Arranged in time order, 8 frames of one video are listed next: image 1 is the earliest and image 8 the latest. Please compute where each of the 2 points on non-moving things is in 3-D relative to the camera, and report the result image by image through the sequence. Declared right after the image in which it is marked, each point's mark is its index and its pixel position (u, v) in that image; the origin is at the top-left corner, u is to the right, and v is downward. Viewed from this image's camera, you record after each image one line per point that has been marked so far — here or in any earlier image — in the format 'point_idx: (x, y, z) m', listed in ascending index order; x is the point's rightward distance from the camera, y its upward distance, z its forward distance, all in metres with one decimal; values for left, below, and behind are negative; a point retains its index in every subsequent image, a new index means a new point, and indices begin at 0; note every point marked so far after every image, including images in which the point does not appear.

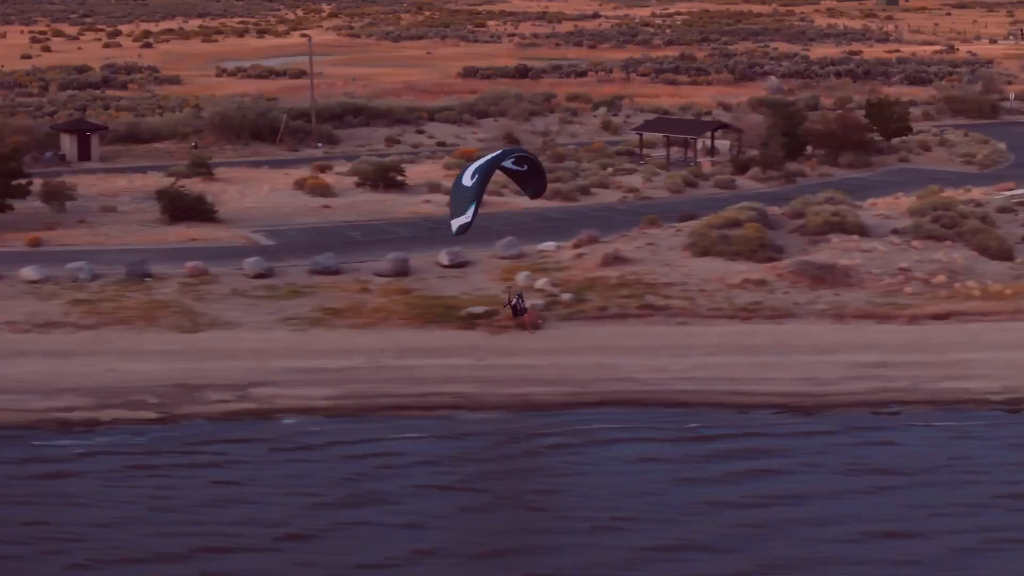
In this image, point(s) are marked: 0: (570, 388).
0: (+0.5, -0.8, +18.7) m
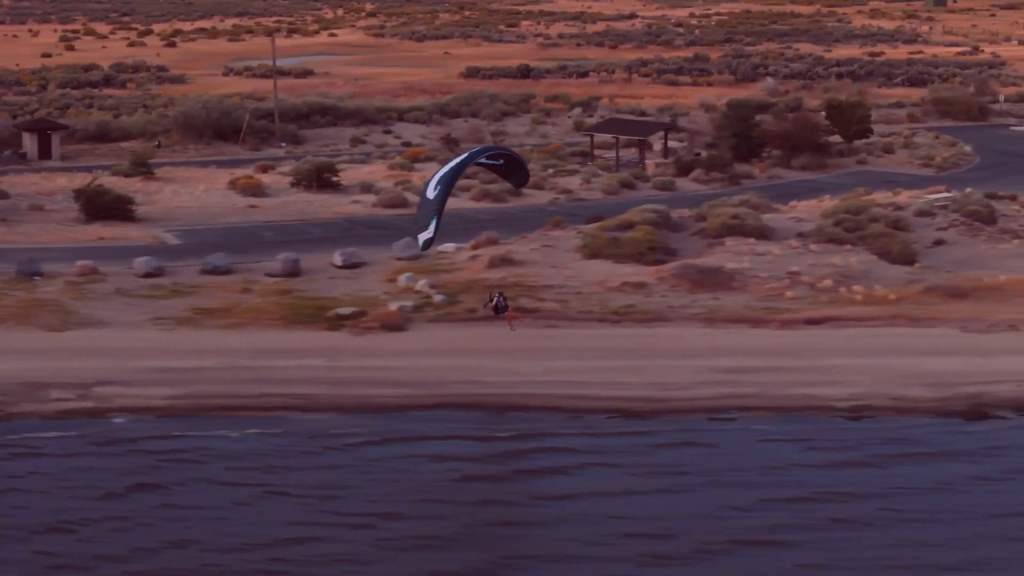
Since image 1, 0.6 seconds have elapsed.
0: (-0.8, -0.8, +18.7) m
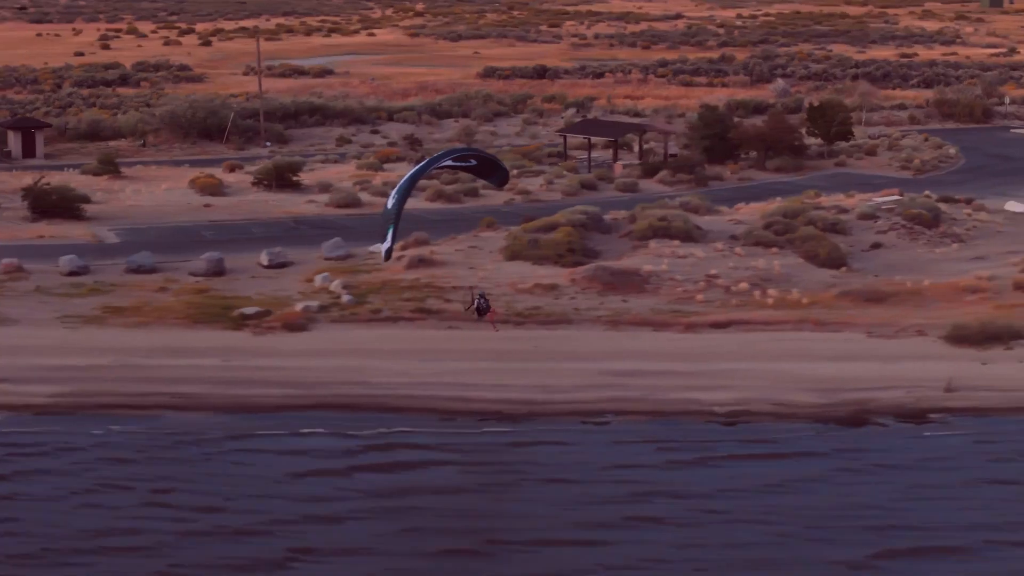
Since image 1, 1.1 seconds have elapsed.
0: (-1.7, -0.8, +18.7) m
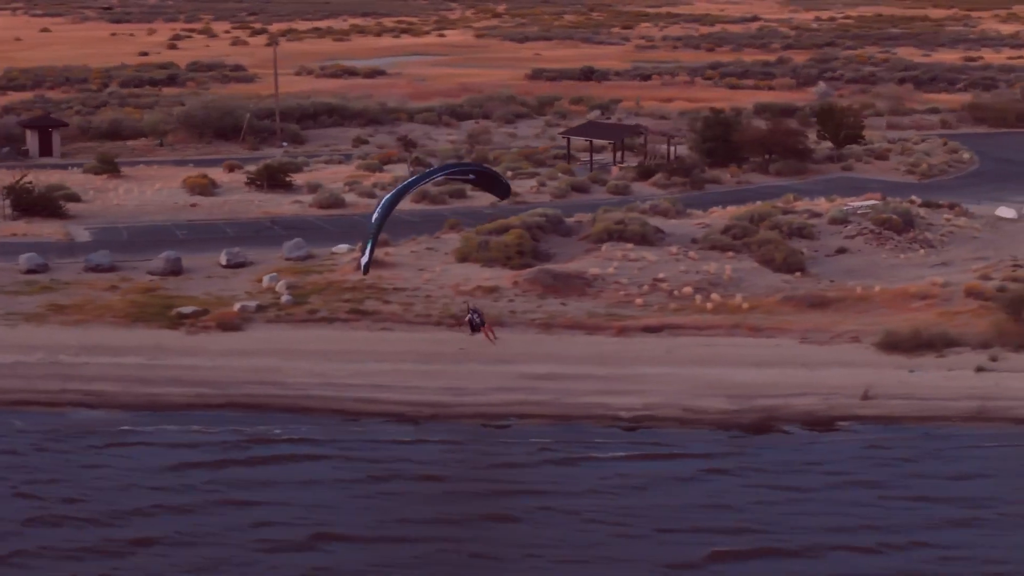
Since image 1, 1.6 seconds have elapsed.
0: (-2.4, -0.8, +18.8) m
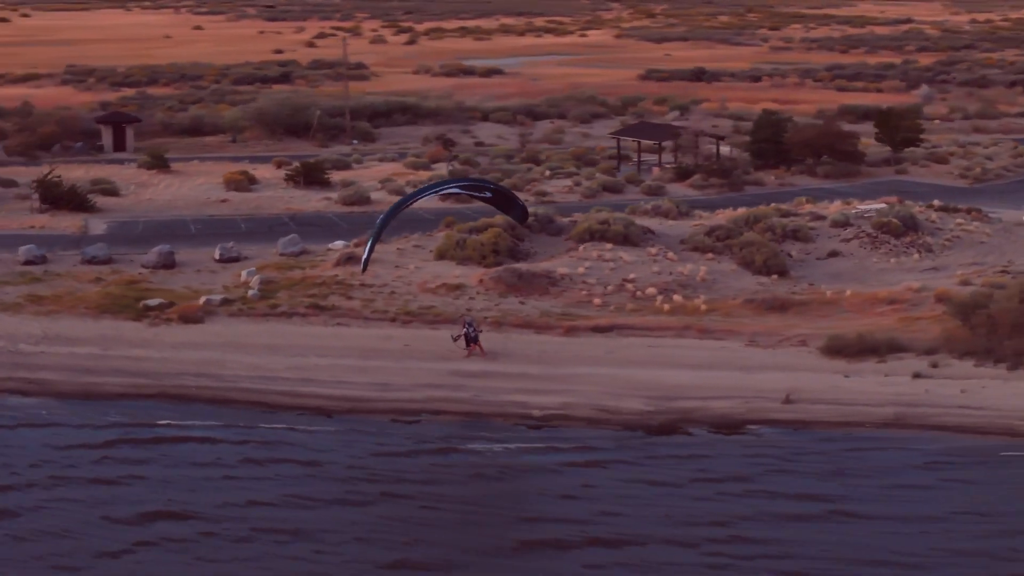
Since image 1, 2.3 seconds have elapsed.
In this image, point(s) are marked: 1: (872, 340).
0: (-3.0, -0.8, +19.2) m
1: (+3.0, -0.4, +19.9) m
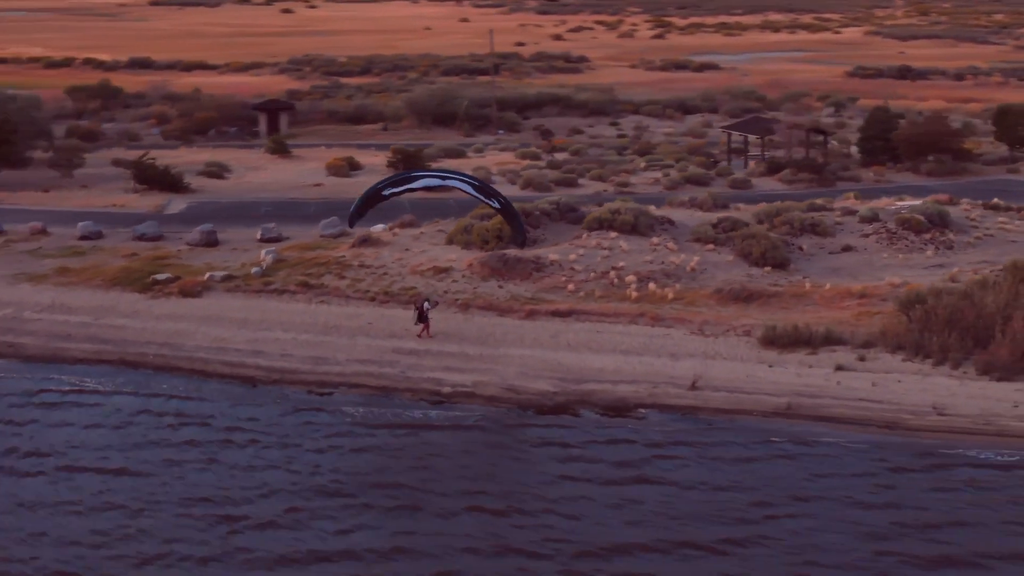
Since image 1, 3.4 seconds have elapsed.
0: (-3.5, -0.6, +20.5) m
1: (+2.6, -0.4, +20.2) m
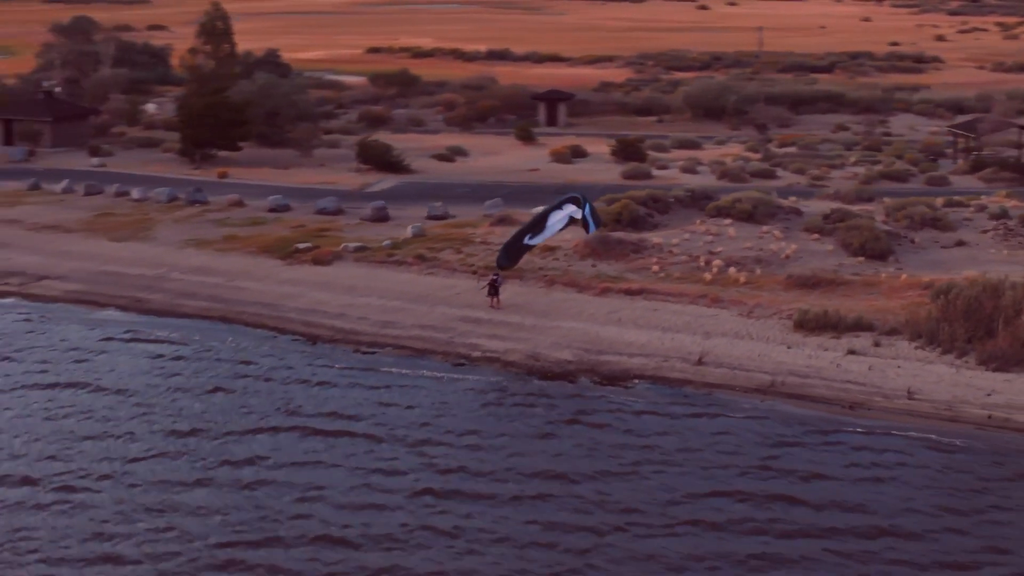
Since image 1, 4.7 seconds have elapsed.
0: (-2.8, -0.2, +22.7) m
1: (+3.0, -0.3, +21.0) m
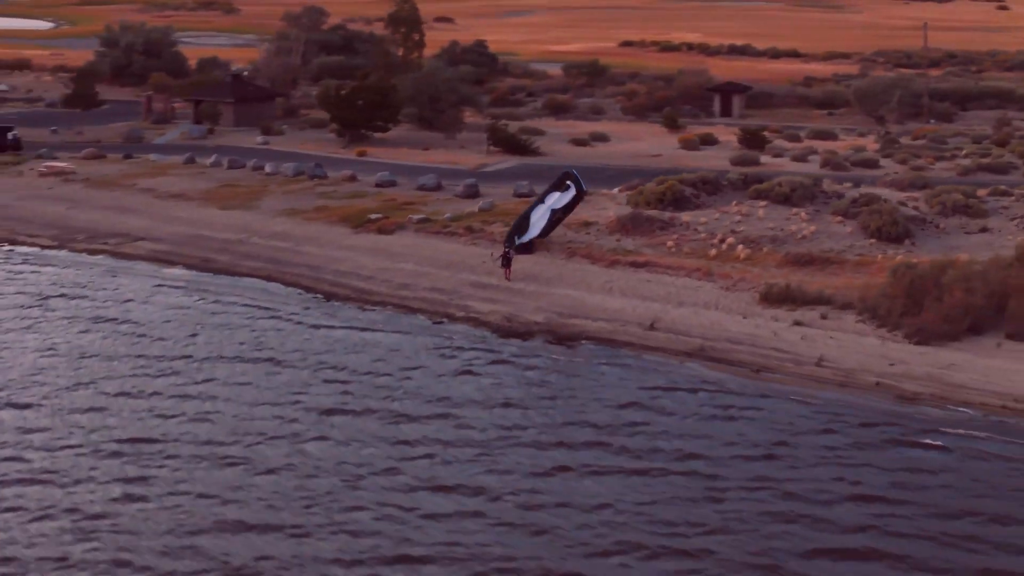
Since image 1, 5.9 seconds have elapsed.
0: (-2.6, +0.2, +25.1) m
1: (+2.8, 0.0, +22.5) m
